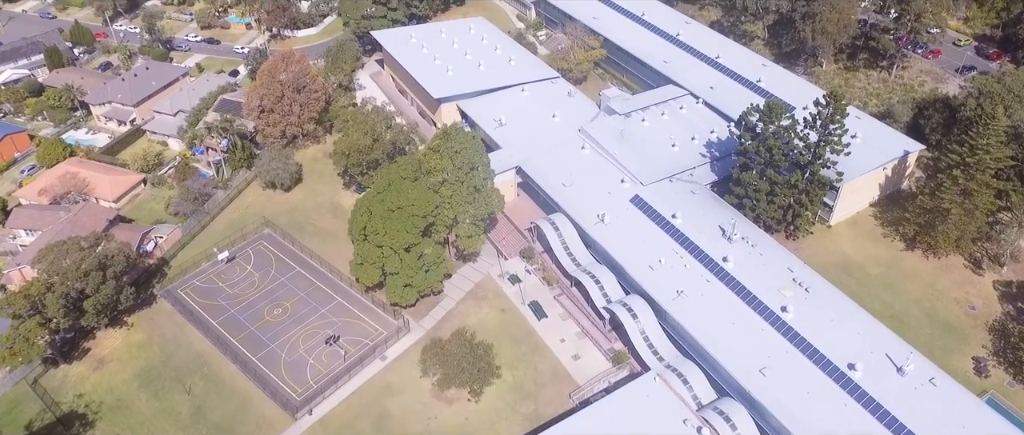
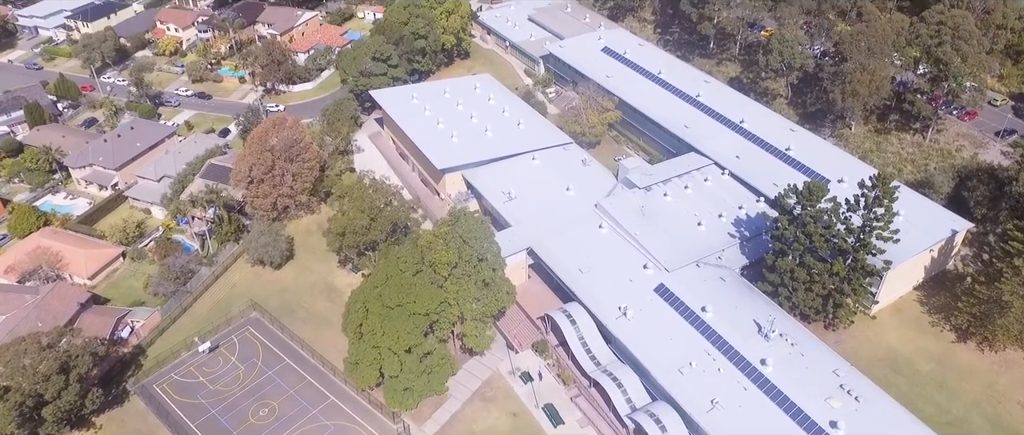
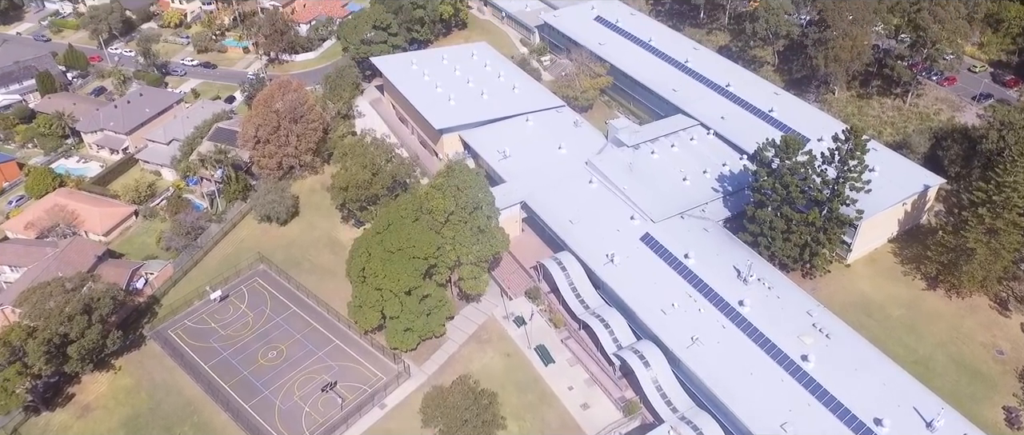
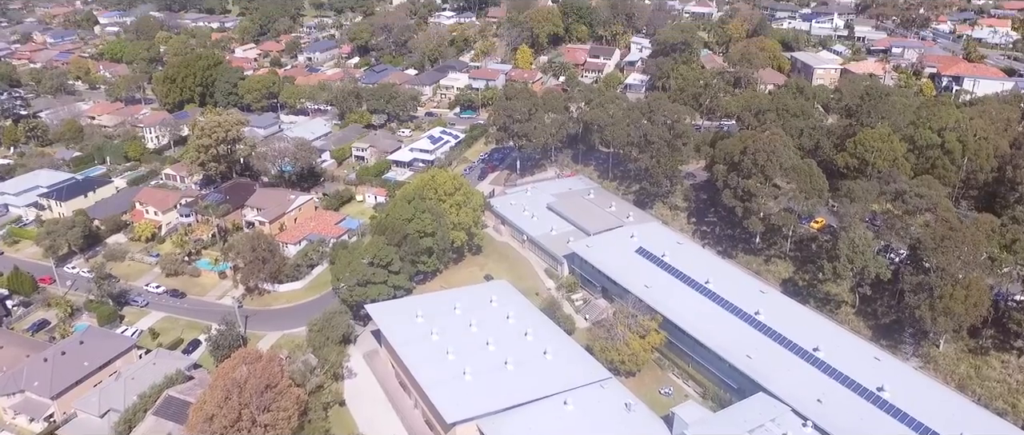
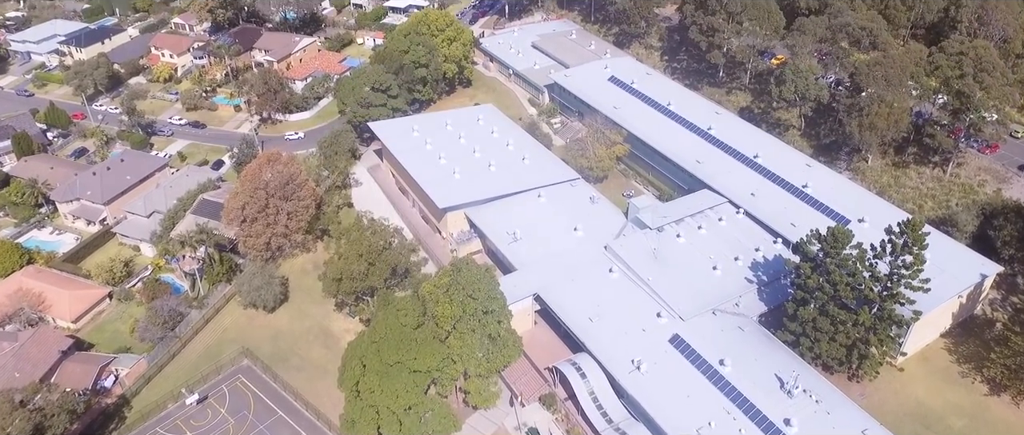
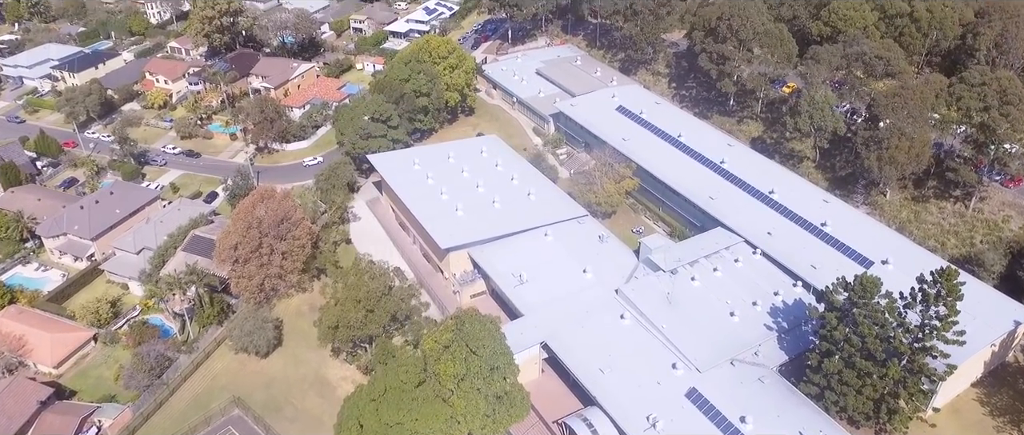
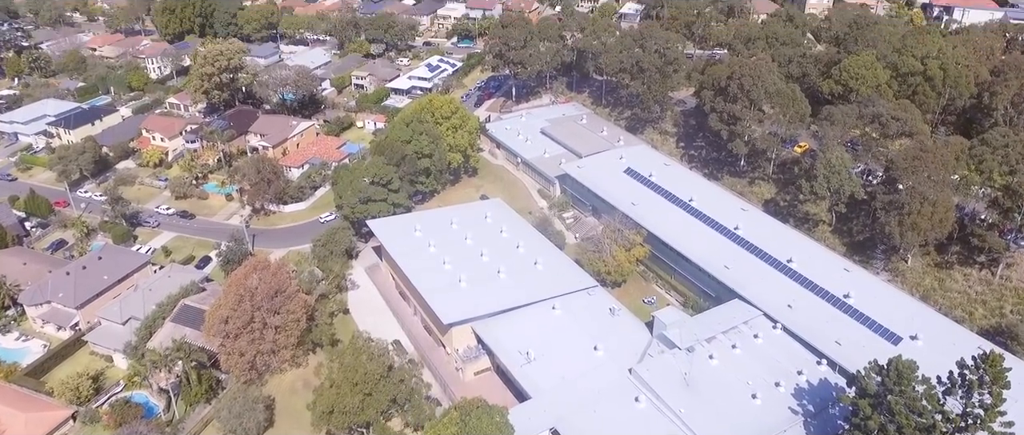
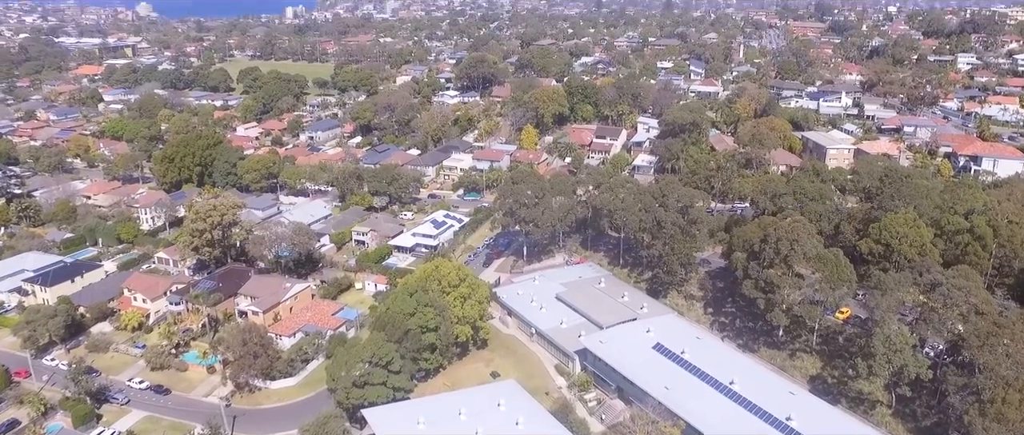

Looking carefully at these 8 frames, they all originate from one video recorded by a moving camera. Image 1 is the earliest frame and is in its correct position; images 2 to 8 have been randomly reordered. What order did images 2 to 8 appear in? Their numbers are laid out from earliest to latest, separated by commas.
3, 2, 5, 6, 7, 4, 8
